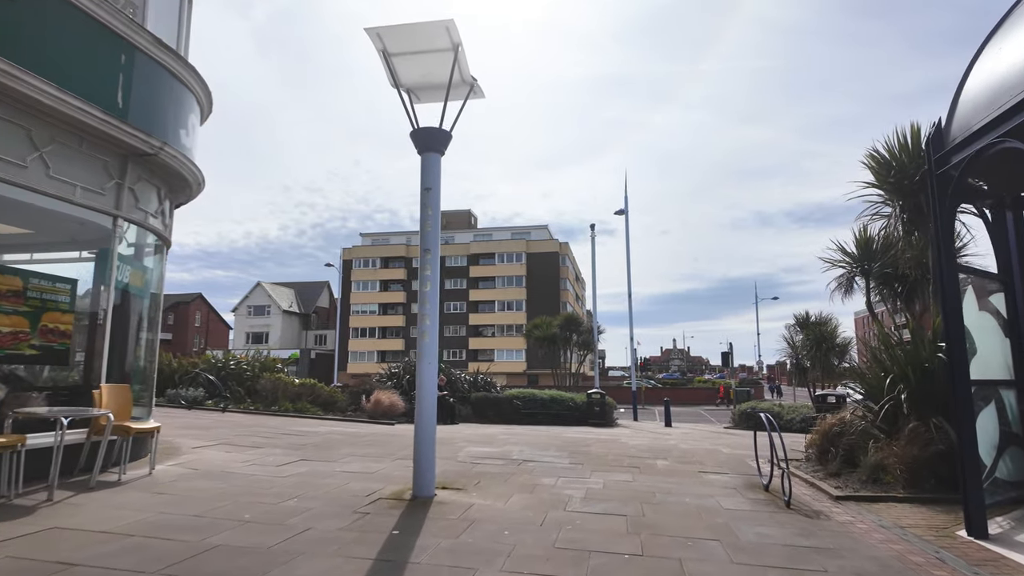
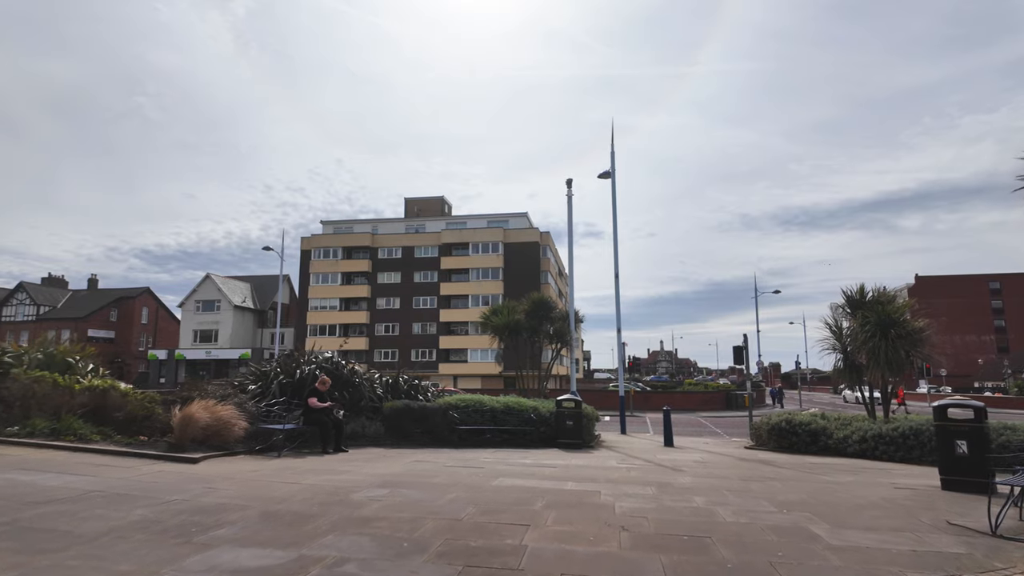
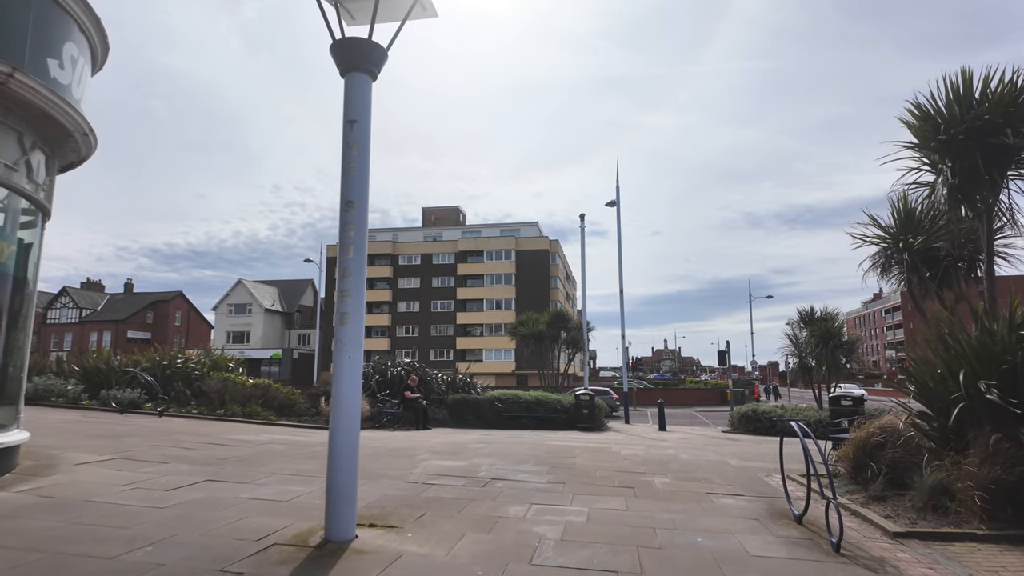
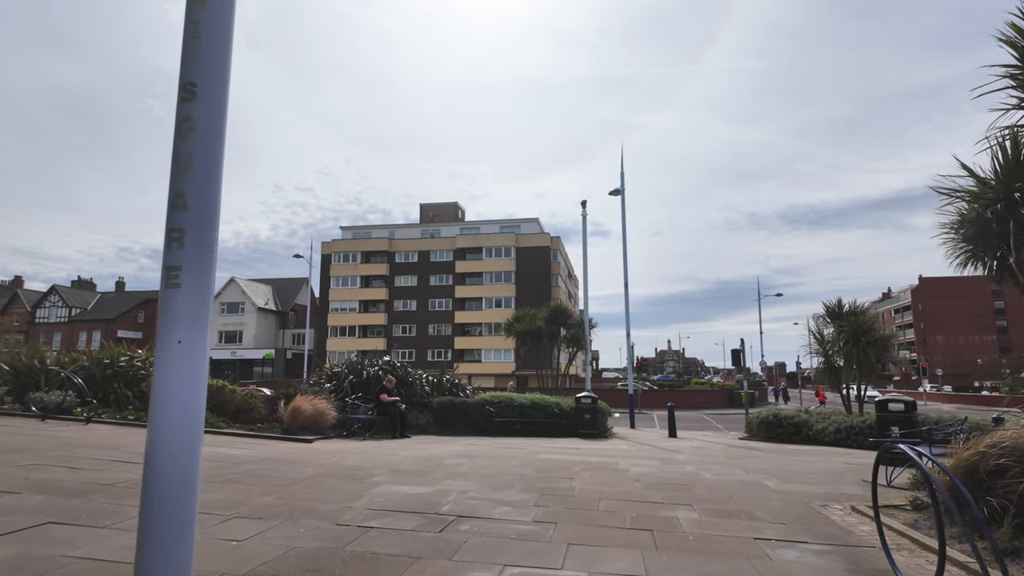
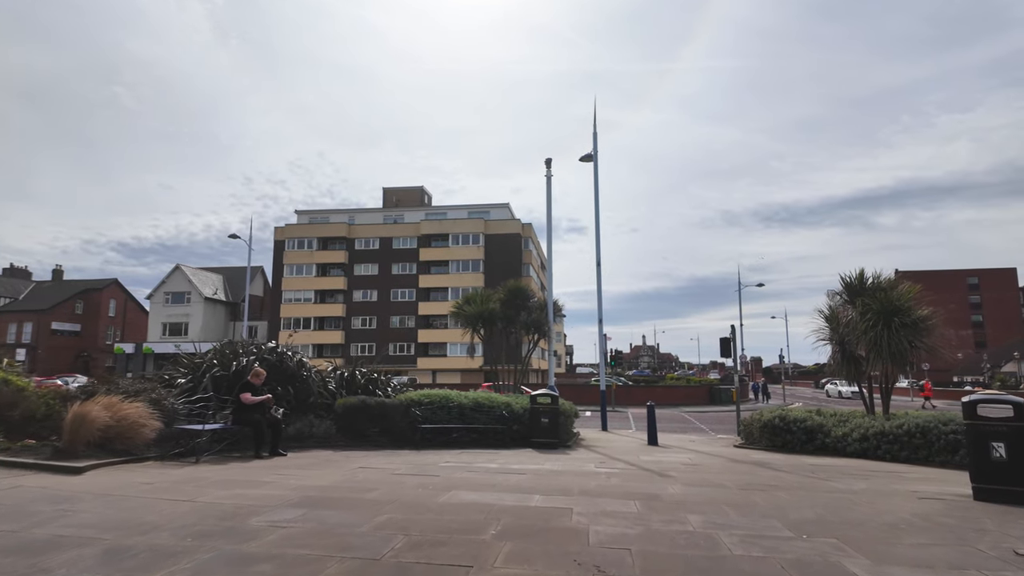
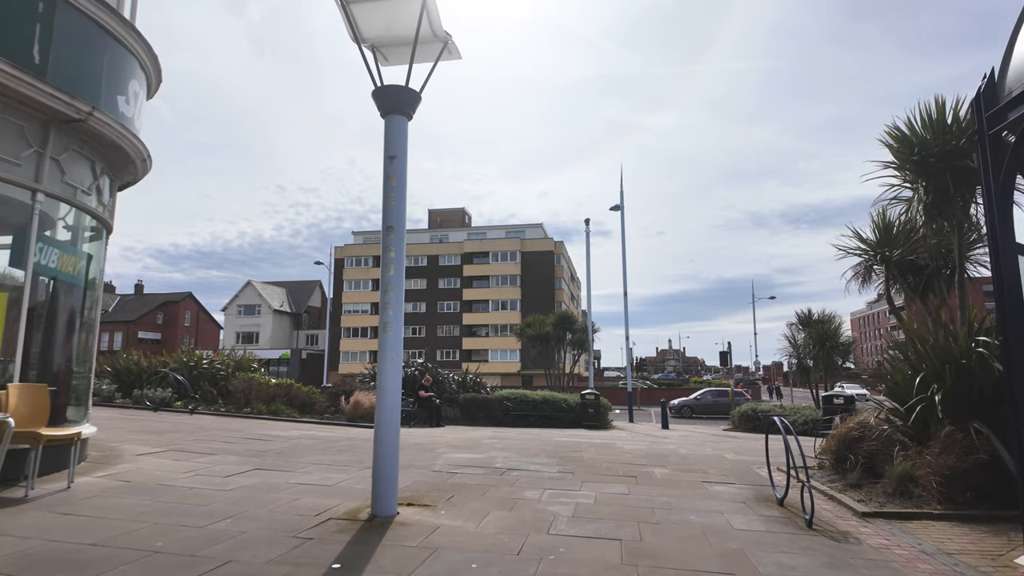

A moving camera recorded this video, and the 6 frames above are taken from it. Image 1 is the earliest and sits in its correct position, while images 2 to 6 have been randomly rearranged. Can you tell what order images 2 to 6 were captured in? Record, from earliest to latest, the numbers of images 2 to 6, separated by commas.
6, 3, 4, 2, 5
